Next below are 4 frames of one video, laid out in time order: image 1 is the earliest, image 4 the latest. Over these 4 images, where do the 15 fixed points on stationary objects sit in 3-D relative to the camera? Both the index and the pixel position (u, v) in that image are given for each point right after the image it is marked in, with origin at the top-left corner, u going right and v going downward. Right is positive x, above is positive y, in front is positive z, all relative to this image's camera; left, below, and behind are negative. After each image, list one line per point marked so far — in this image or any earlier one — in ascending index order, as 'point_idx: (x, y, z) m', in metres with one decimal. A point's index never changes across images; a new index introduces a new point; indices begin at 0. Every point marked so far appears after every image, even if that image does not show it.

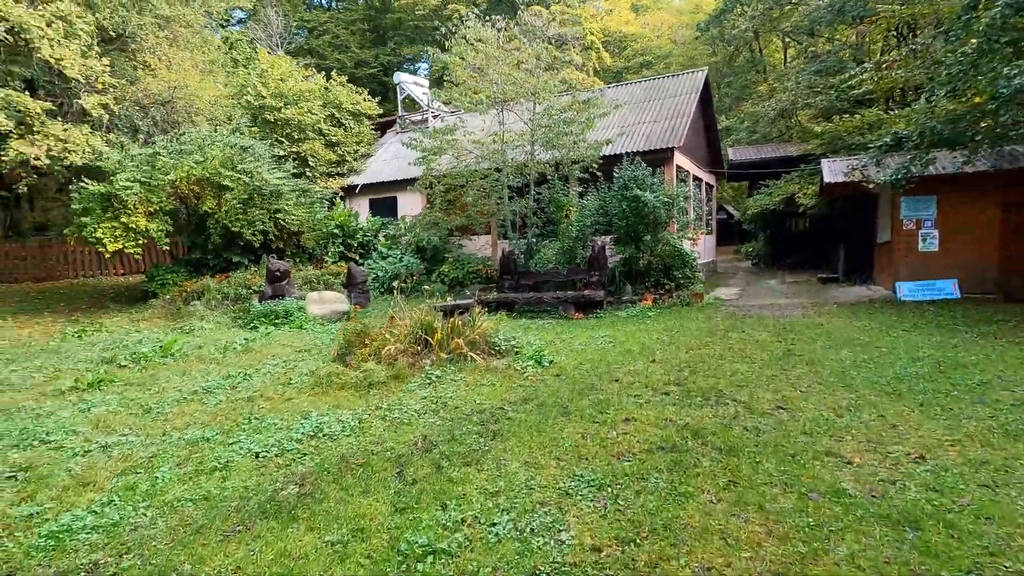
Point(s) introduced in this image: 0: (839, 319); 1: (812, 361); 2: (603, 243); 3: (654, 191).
0: (+4.4, -0.4, +7.3) m
1: (+2.8, -0.7, +5.1) m
2: (+1.6, +0.8, +9.2) m
3: (+2.5, +1.7, +9.4) m
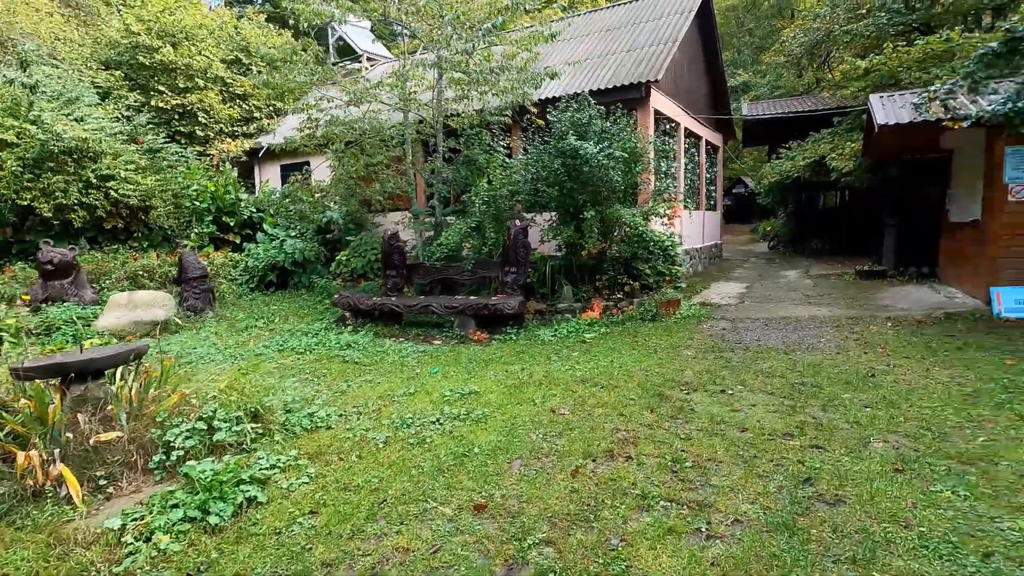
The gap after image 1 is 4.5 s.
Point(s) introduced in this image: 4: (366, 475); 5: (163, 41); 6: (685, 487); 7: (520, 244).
0: (+2.9, -0.6, +4.0) m
1: (+1.2, -0.9, +1.9) m
2: (+0.1, +0.7, +6.0) m
3: (+1.0, +1.7, +6.1) m
4: (-0.7, -0.9, +2.7) m
5: (-7.4, +5.2, +11.3) m
6: (+0.8, -0.9, +2.4) m
7: (+0.1, +0.5, +5.9) m
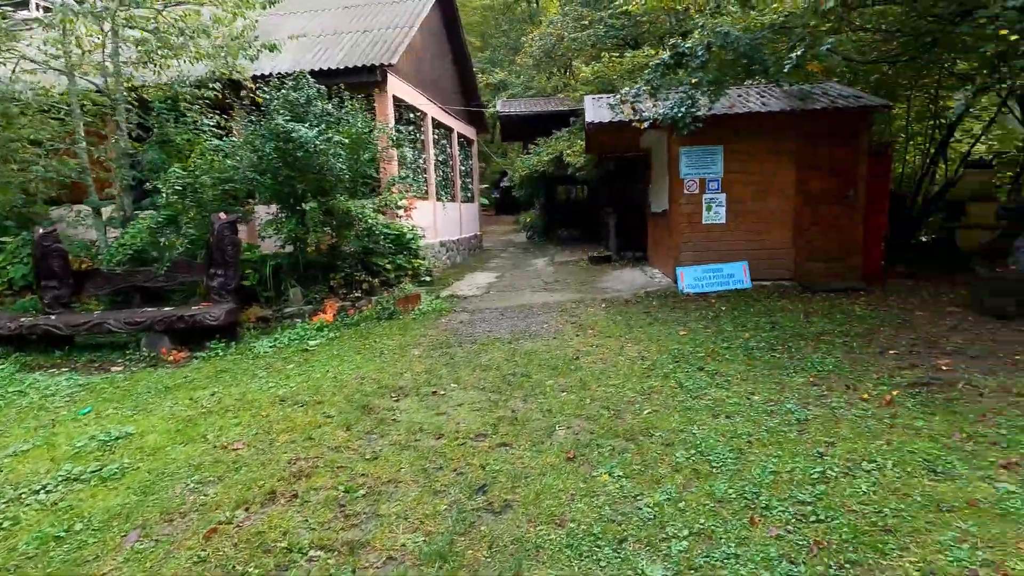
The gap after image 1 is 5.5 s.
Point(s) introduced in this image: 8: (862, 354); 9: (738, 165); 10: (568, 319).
0: (+0.7, -0.5, +4.4) m
1: (0.0, -0.9, +1.7) m
2: (-2.7, +0.7, +5.1) m
3: (-1.9, +1.7, +5.5) m
4: (-2.1, -1.0, +1.8) m
5: (-11.9, +4.7, +7.1) m
6: (-0.6, -0.9, +2.1) m
7: (-2.7, +0.4, +5.0) m
8: (+2.4, -0.4, +3.7) m
9: (+2.5, +1.4, +6.0) m
10: (+0.6, -0.3, +5.4) m
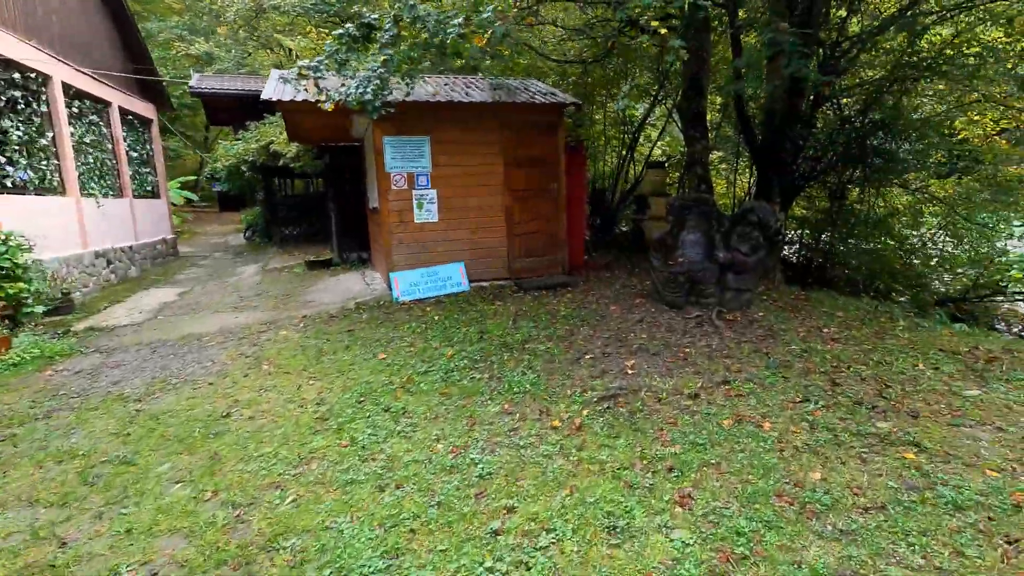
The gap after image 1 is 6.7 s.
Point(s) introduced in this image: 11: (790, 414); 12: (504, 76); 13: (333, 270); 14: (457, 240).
0: (-1.5, -0.6, +3.4) m
1: (-1.0, -1.1, +0.7) m
2: (-5.0, +0.3, +2.6) m
3: (-4.5, +1.3, +3.2) m
4: (-2.9, -1.4, -0.2) m
5: (-14.4, +3.6, +0.4) m
6: (-1.7, -1.1, +0.7) m
7: (-4.9, 0.0, +2.5) m
8: (+0.3, -0.5, +3.4) m
9: (-0.7, +1.3, +5.5) m
10: (-2.1, -0.5, +4.2) m
11: (+1.3, -0.6, +2.6) m
12: (-0.1, +2.3, +5.8) m
13: (-2.5, +0.2, +7.5) m
14: (-0.6, +0.5, +5.7) m
